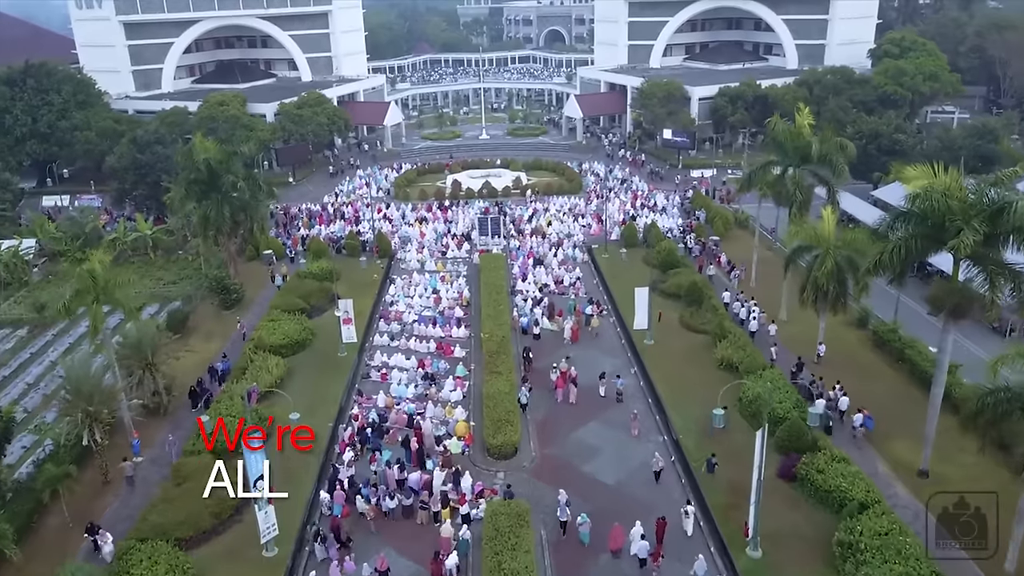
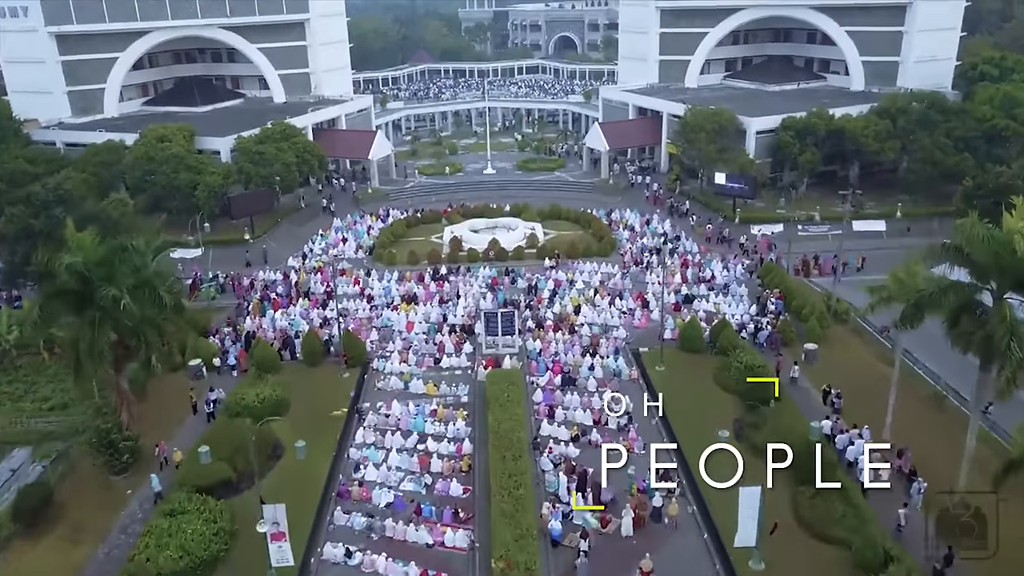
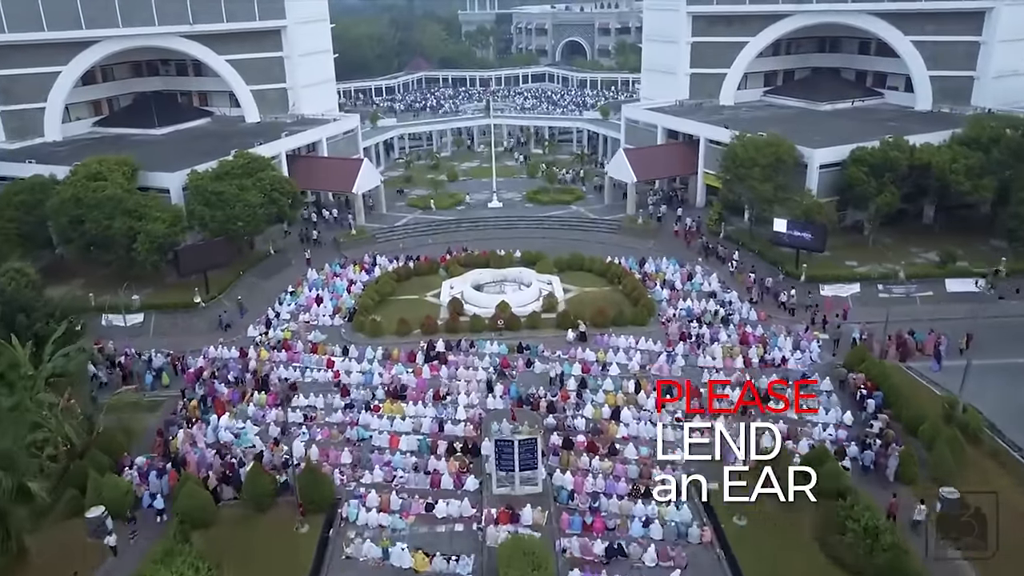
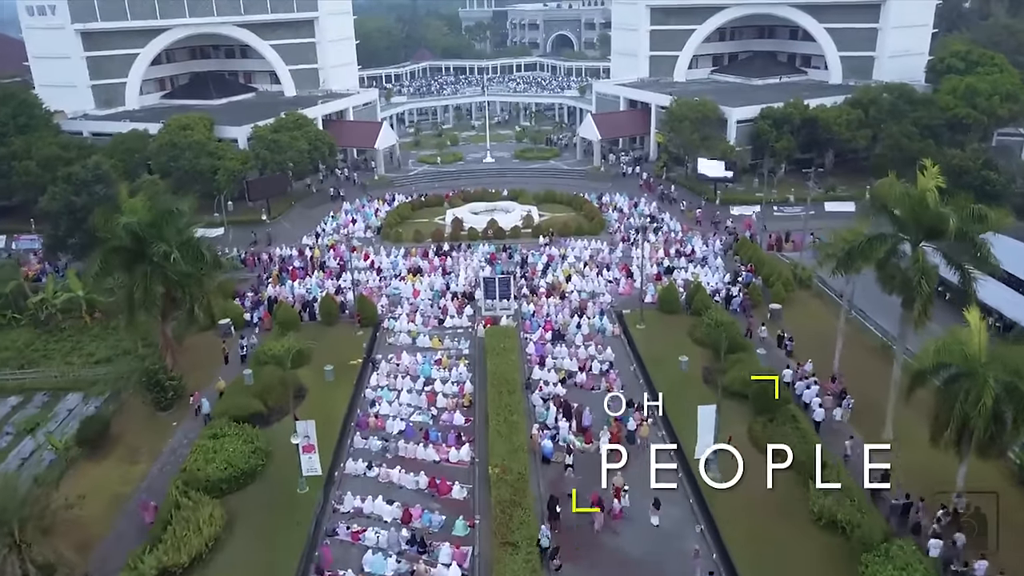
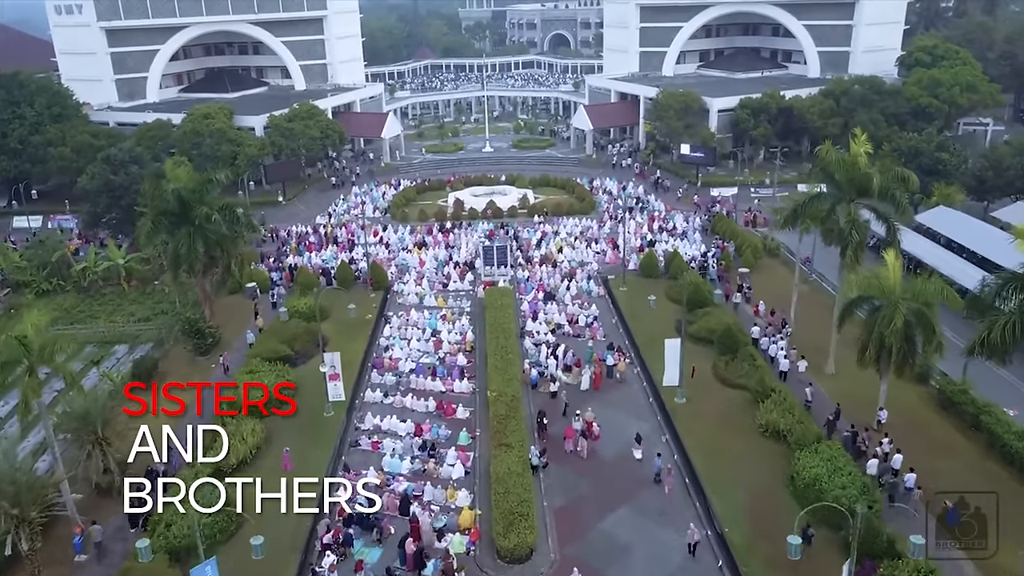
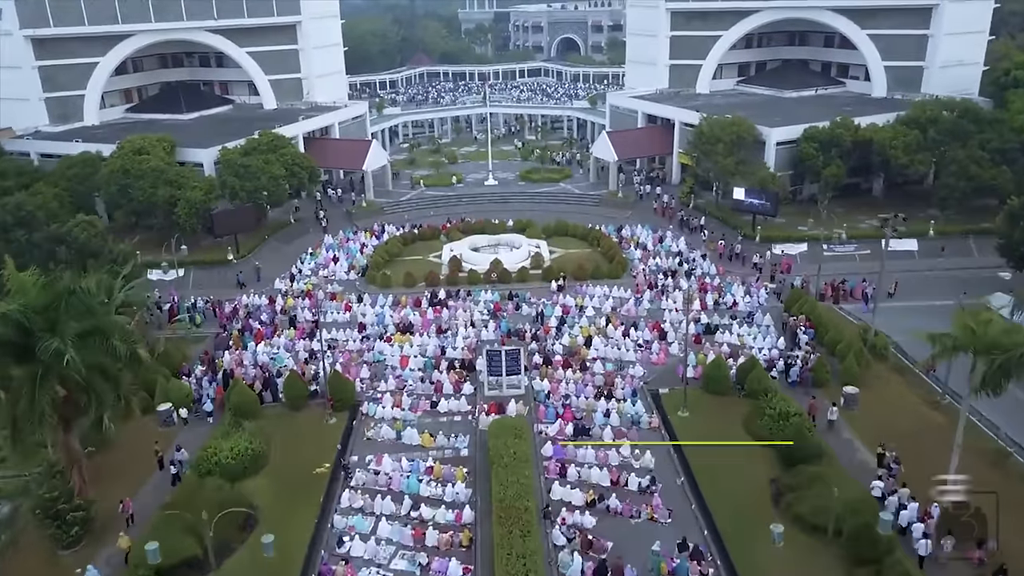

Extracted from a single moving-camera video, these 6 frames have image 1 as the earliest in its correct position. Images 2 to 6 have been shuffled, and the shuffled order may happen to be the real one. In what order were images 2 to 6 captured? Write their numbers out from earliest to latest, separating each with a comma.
5, 4, 2, 6, 3
